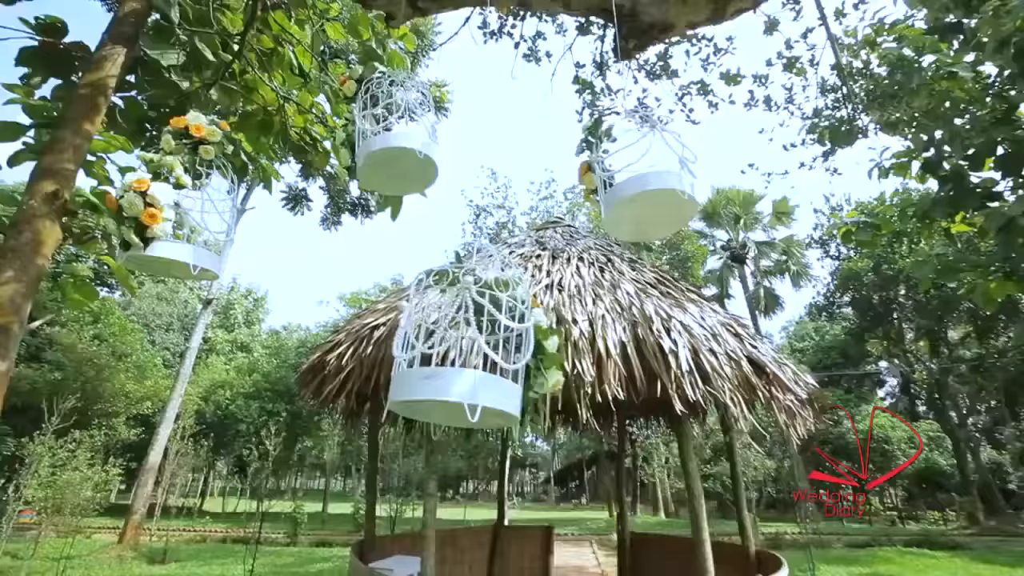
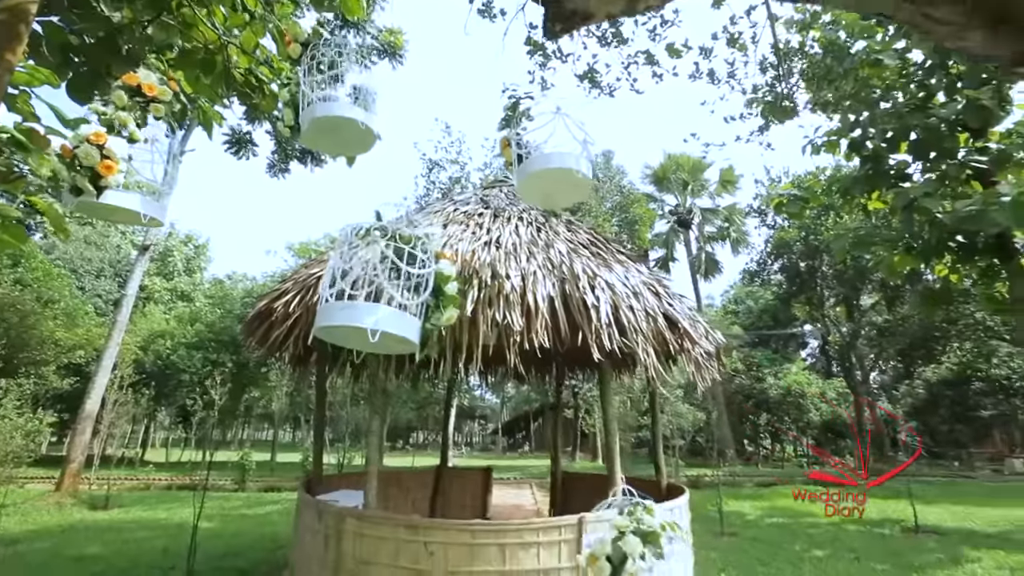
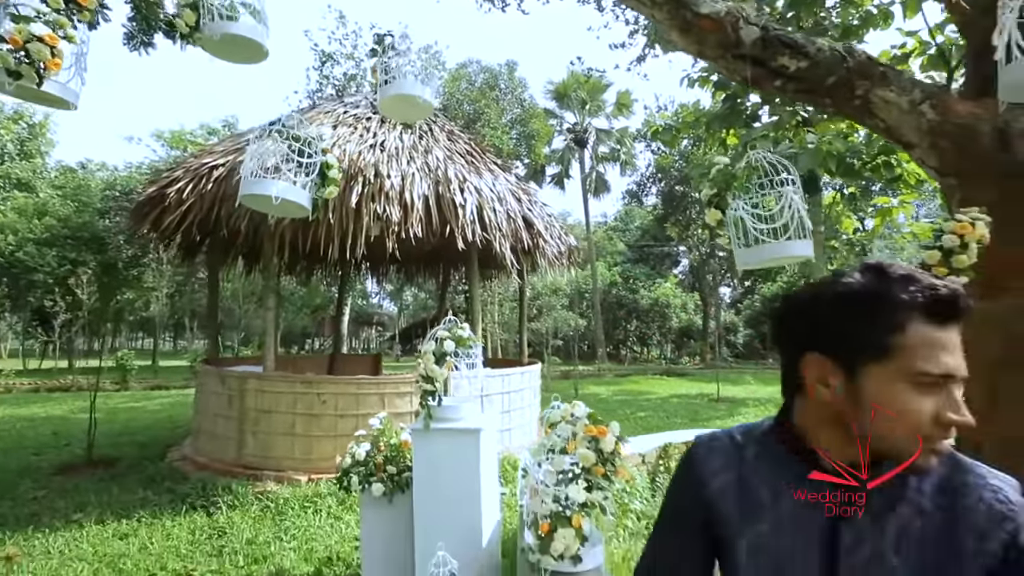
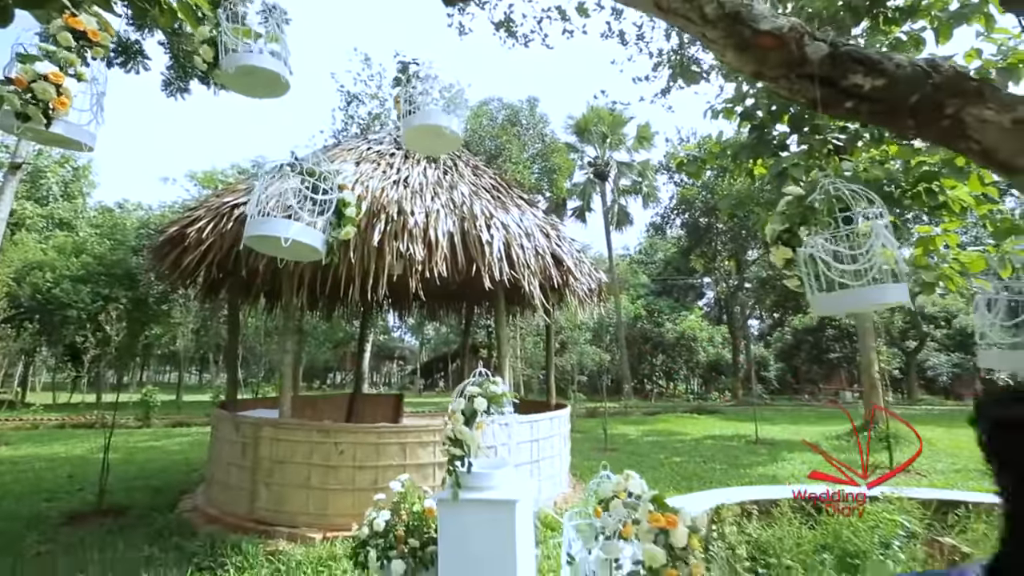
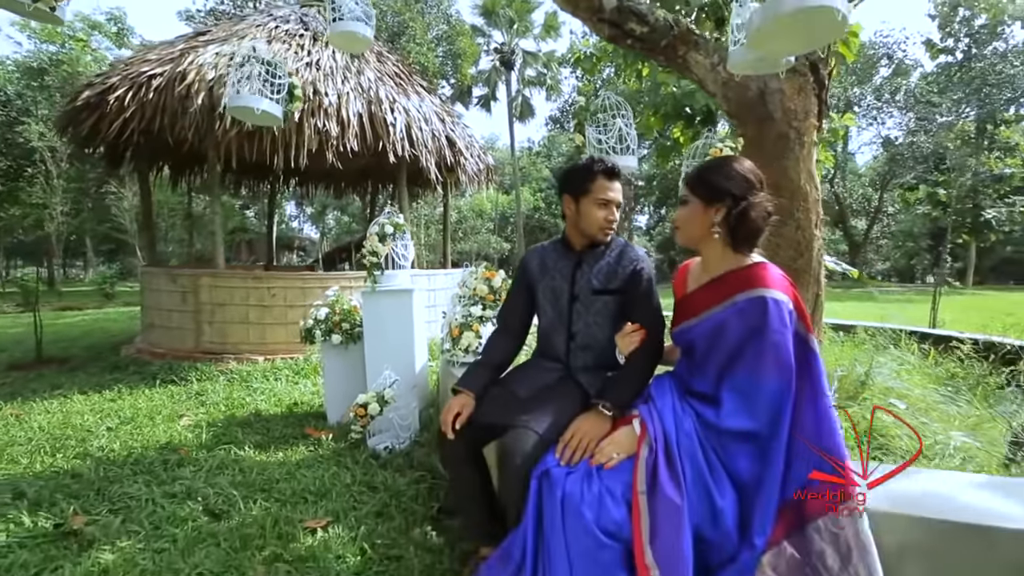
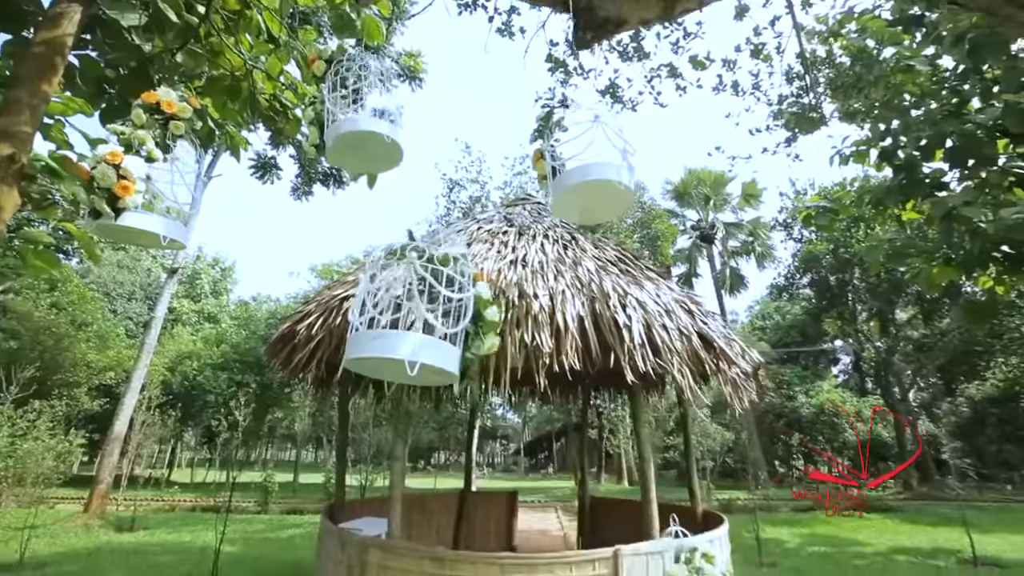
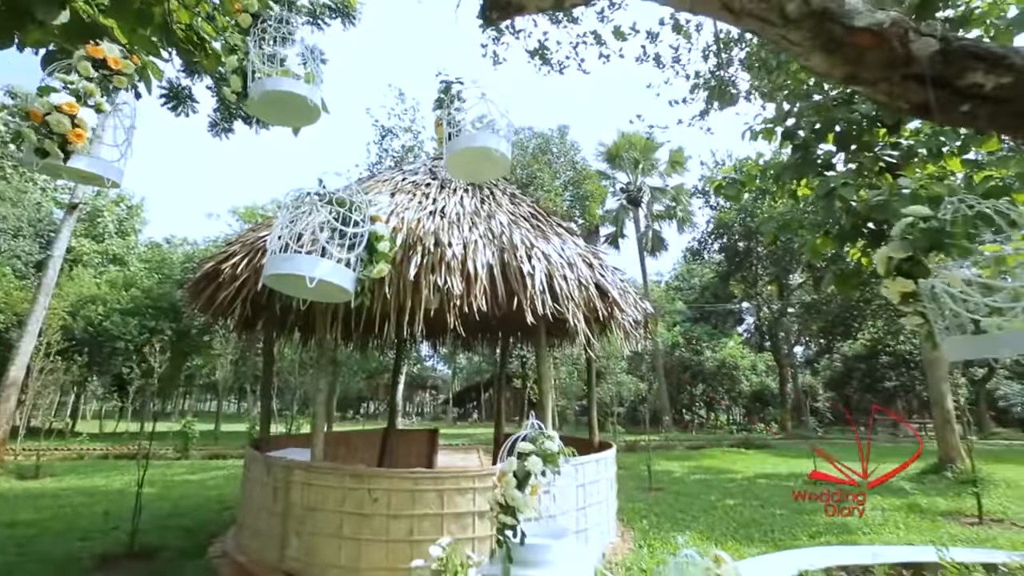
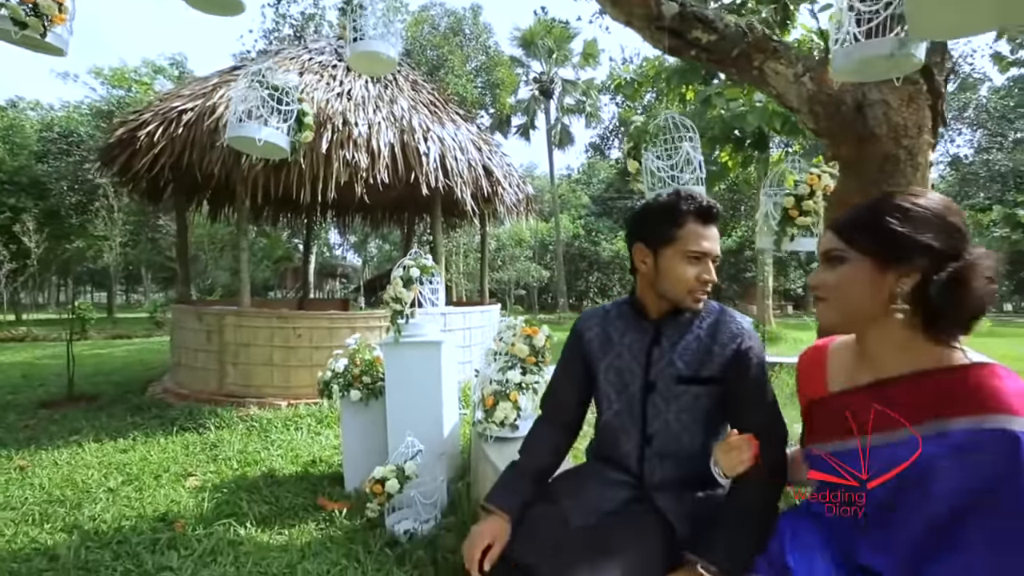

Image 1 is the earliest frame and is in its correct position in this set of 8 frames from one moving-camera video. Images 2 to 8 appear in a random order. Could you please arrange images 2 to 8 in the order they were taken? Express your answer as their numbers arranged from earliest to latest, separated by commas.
6, 2, 7, 4, 3, 8, 5
